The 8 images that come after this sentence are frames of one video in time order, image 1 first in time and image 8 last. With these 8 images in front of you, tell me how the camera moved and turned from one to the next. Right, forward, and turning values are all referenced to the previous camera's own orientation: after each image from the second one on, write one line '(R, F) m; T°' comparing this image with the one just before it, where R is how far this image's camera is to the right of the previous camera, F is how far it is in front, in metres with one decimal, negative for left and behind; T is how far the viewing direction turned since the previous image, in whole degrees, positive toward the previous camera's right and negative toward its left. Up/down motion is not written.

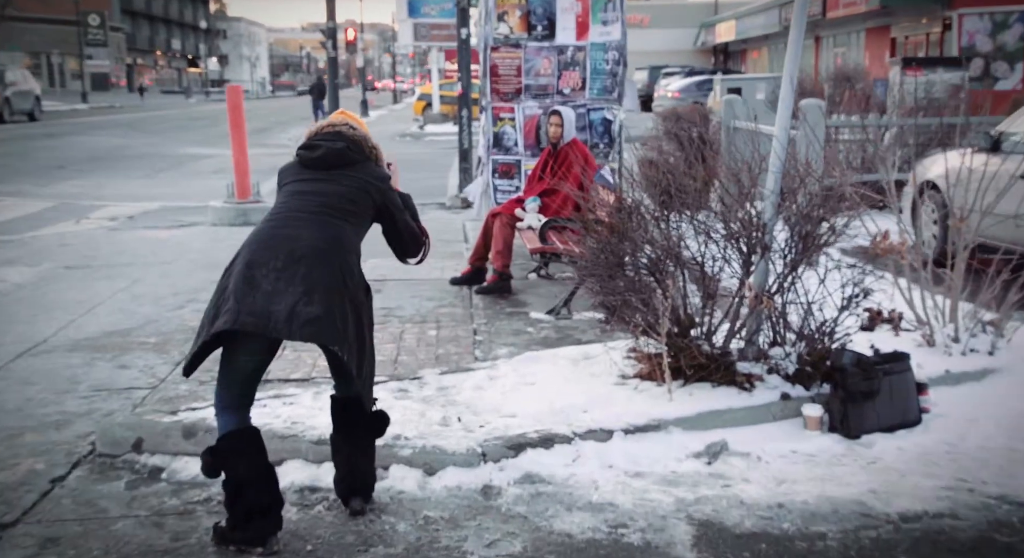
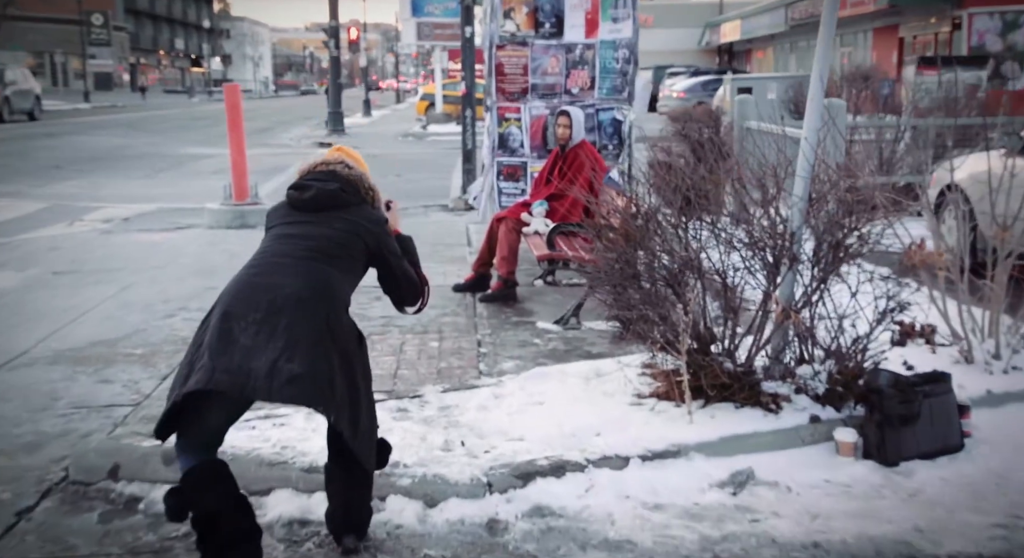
(0.0, +0.3) m; 0°
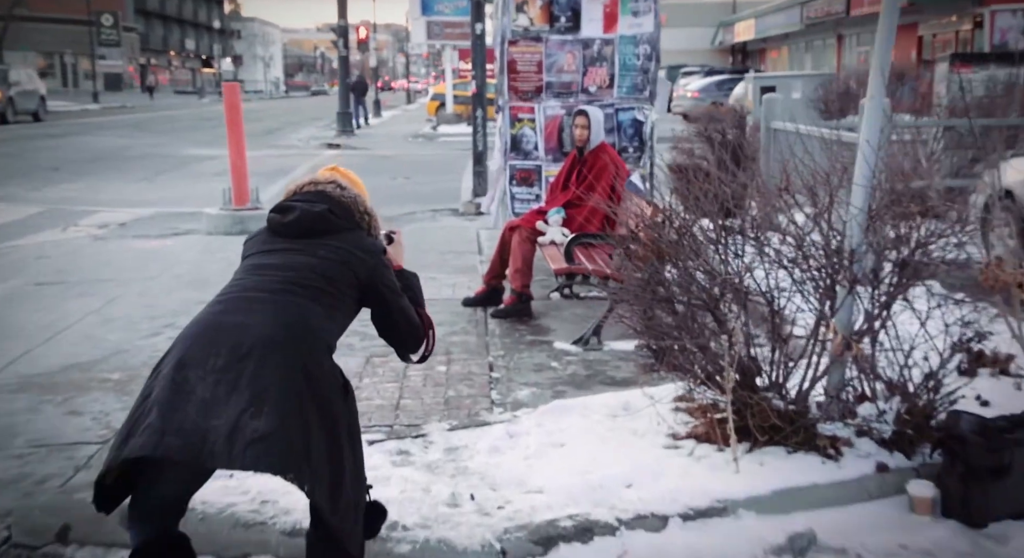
(0.0, +0.6) m; -1°
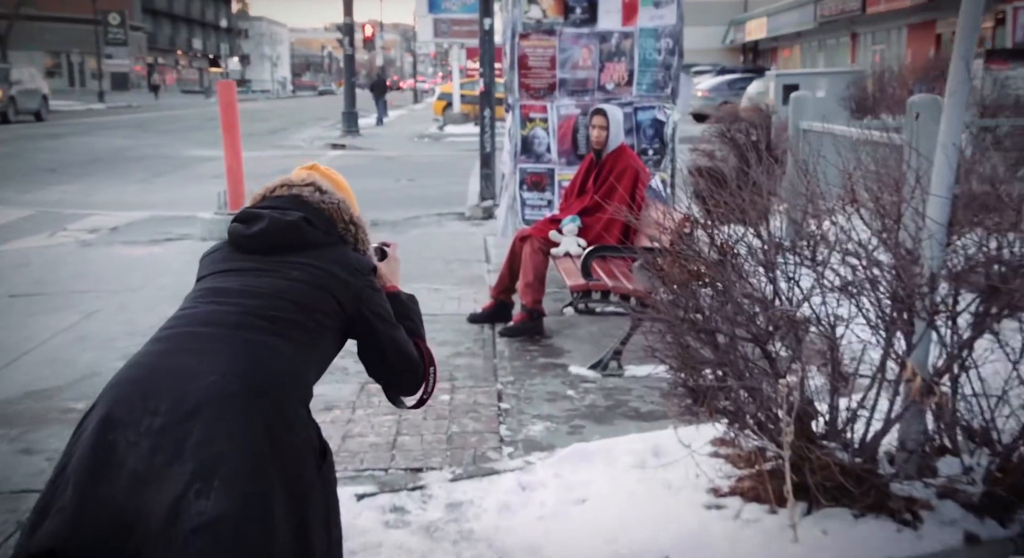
(0.0, +0.6) m; 0°
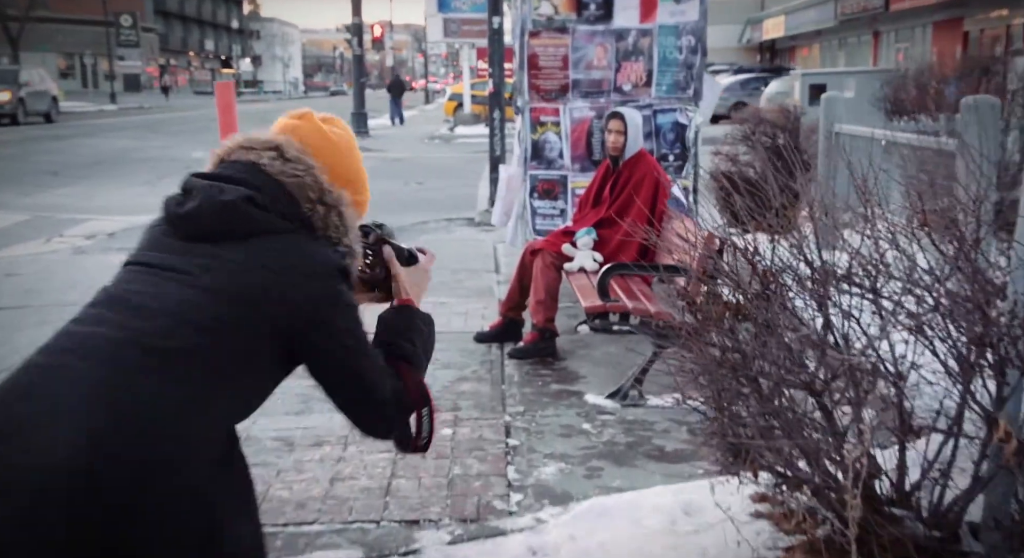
(0.0, +0.5) m; -1°
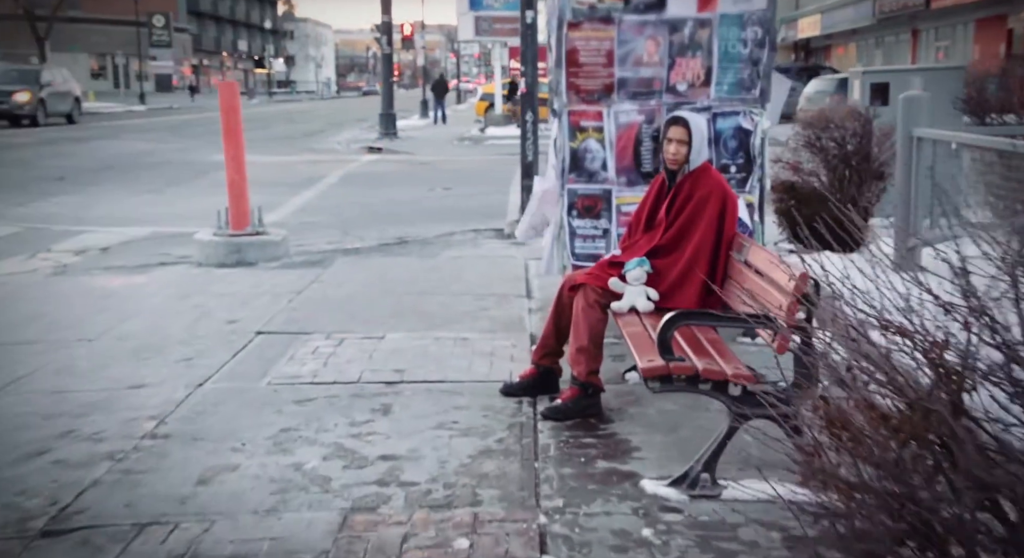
(0.0, +1.1) m; -2°
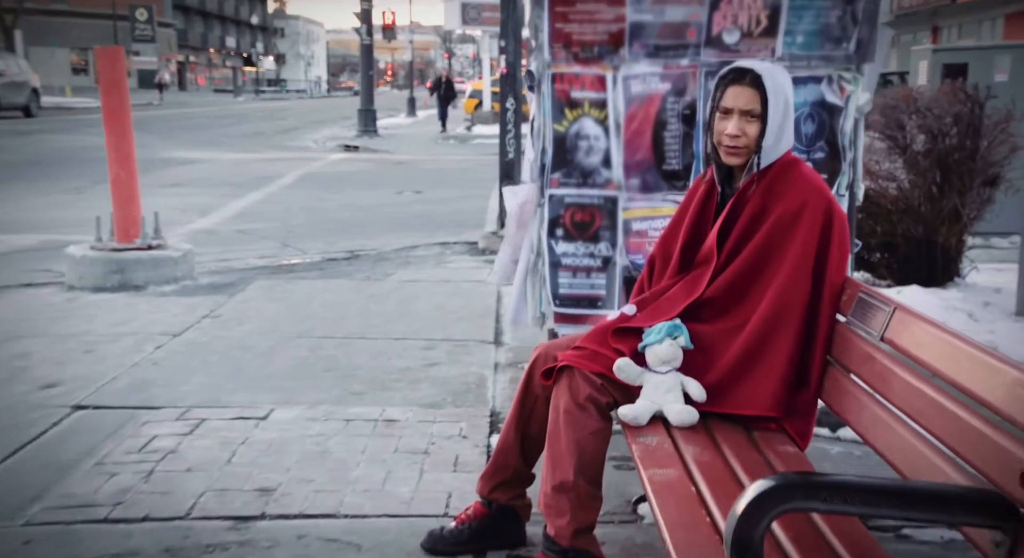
(+0.2, +2.2) m; 0°
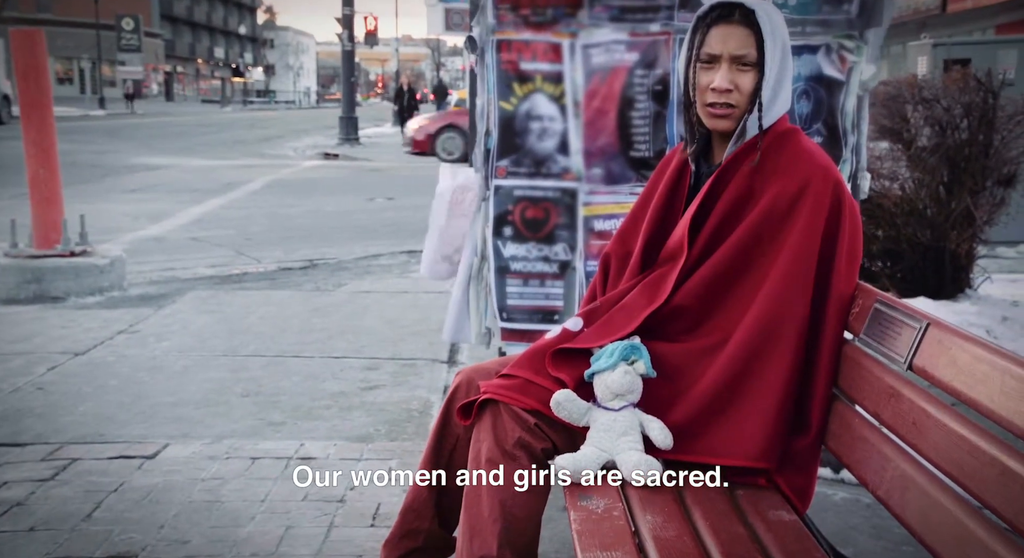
(+0.2, +0.7) m; +1°
